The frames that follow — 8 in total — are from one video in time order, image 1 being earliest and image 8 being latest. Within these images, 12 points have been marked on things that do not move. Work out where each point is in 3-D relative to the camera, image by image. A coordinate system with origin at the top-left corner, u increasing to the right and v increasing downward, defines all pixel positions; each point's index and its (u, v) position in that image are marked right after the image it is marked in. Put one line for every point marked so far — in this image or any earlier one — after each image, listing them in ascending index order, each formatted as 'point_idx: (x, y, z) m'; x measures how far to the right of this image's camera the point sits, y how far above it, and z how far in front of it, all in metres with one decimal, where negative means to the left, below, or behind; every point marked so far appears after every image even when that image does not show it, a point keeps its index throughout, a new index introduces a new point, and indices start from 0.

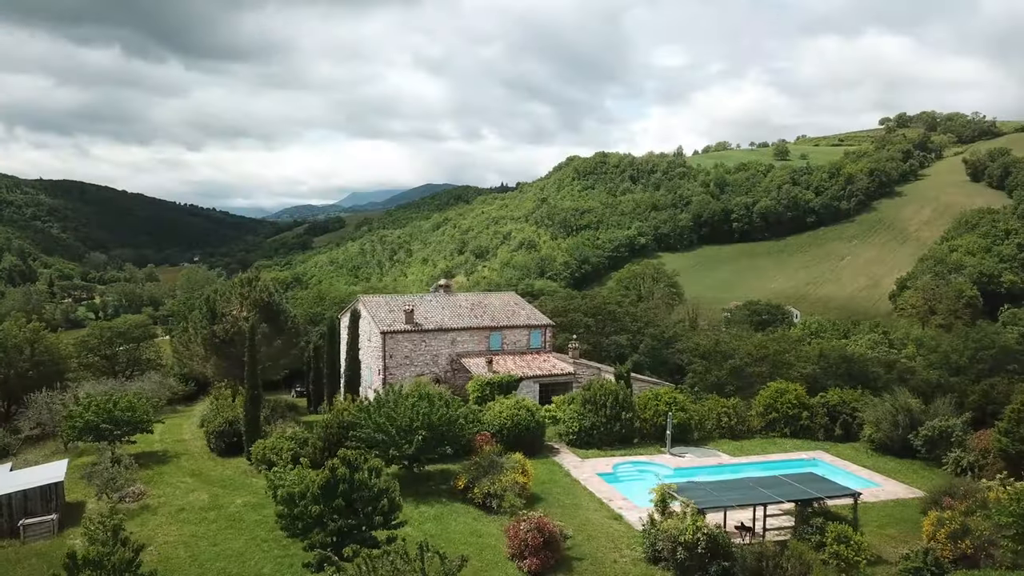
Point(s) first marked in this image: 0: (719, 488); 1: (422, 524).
0: (+3.2, -3.2, +12.5) m
1: (-1.5, -4.0, +13.5) m
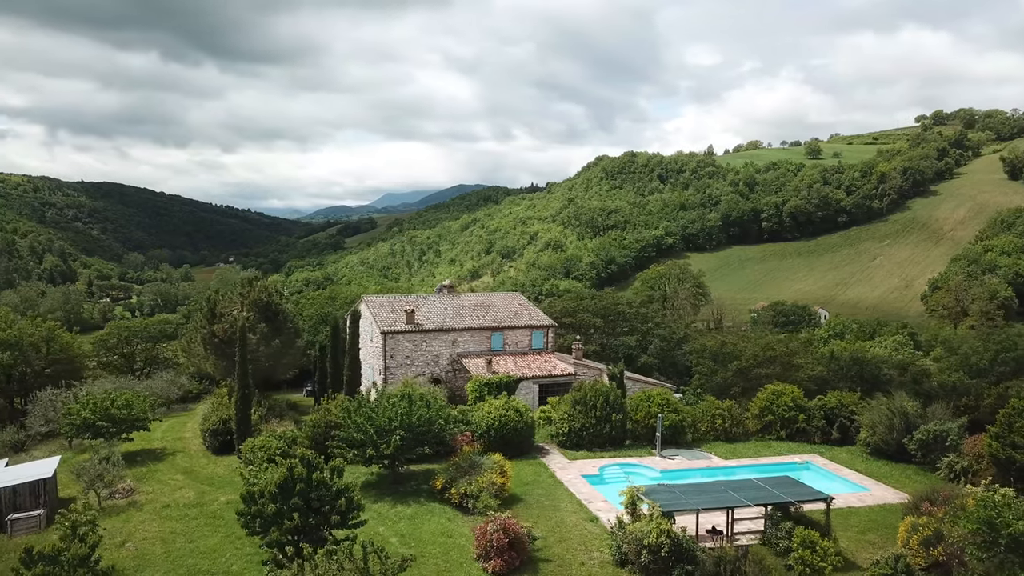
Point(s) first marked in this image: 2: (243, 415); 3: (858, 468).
0: (+2.7, -3.2, +12.4) m
1: (-2.0, -4.0, +13.5) m
2: (-6.3, -3.0, +18.5) m
3: (+7.8, -4.0, +17.7) m
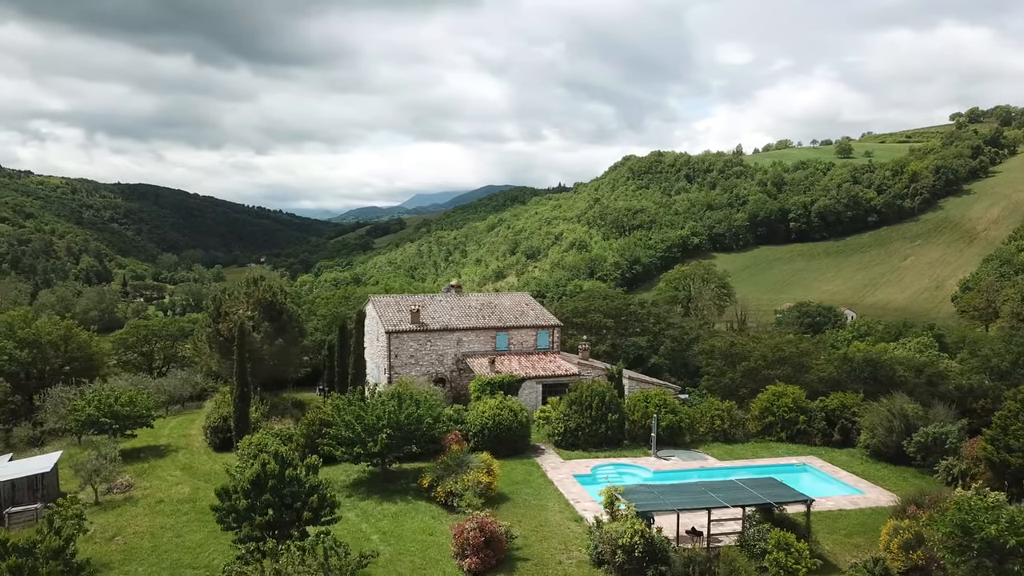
0: (+2.4, -3.2, +12.3) m
1: (-2.3, -4.0, +13.6) m
2: (-6.4, -2.9, +18.7) m
3: (+7.6, -4.0, +17.5) m
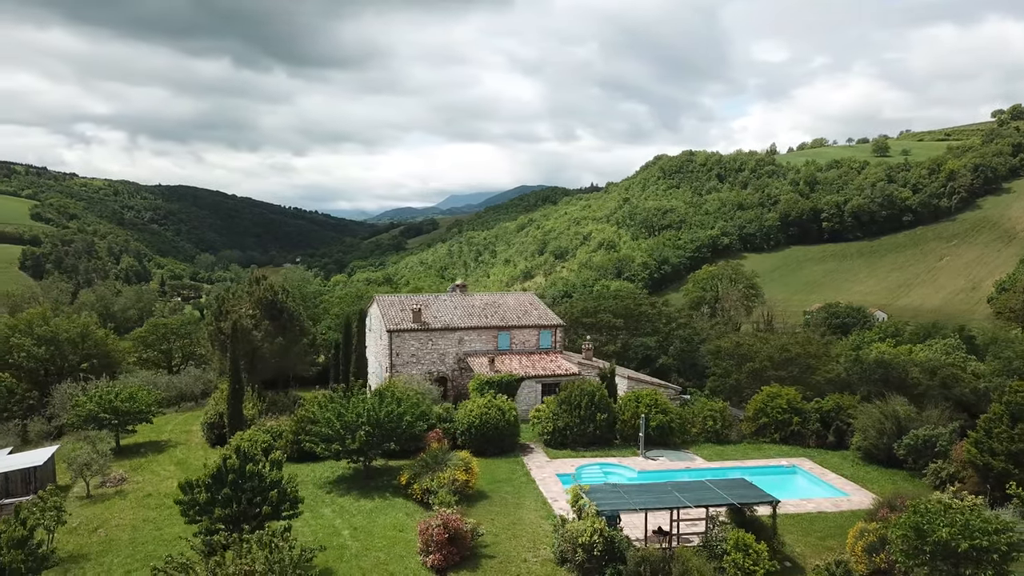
0: (+1.8, -3.2, +12.3) m
1: (-2.8, -4.0, +13.8) m
2: (-6.7, -2.9, +19.0) m
3: (+7.3, -4.0, +17.3) m
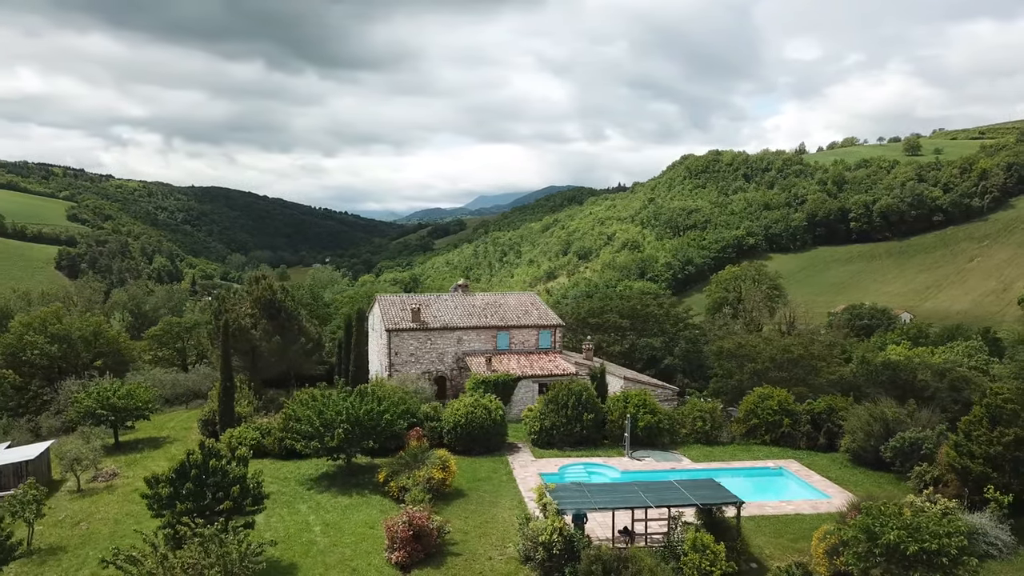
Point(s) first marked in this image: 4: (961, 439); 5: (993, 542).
0: (+1.3, -3.1, +12.3) m
1: (-3.3, -4.0, +14.0) m
2: (-7.0, -2.9, +19.3) m
3: (+6.9, -4.0, +17.1) m
4: (+7.9, -2.7, +14.0) m
5: (+7.5, -4.0, +12.4) m
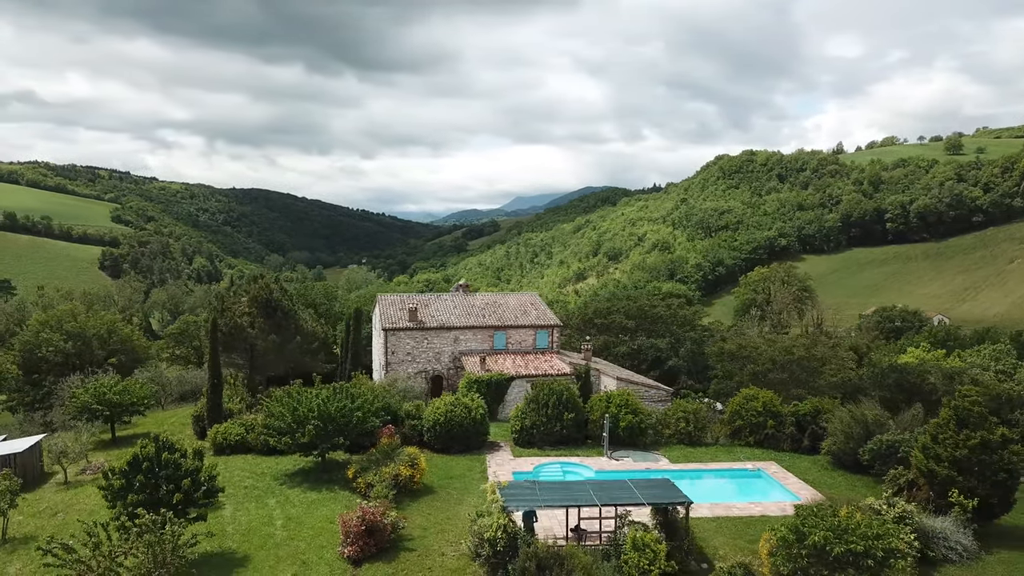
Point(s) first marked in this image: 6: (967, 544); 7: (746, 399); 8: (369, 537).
0: (+0.5, -3.1, +12.4) m
1: (-3.9, -3.9, +14.2) m
2: (-7.4, -2.9, +19.7) m
3: (+6.4, -4.0, +16.9) m
4: (+7.2, -2.7, +13.8) m
5: (+6.8, -4.0, +12.2) m
6: (+7.1, -4.0, +12.3) m
7: (+5.9, -2.8, +20.0) m
8: (-2.2, -3.9, +12.3) m
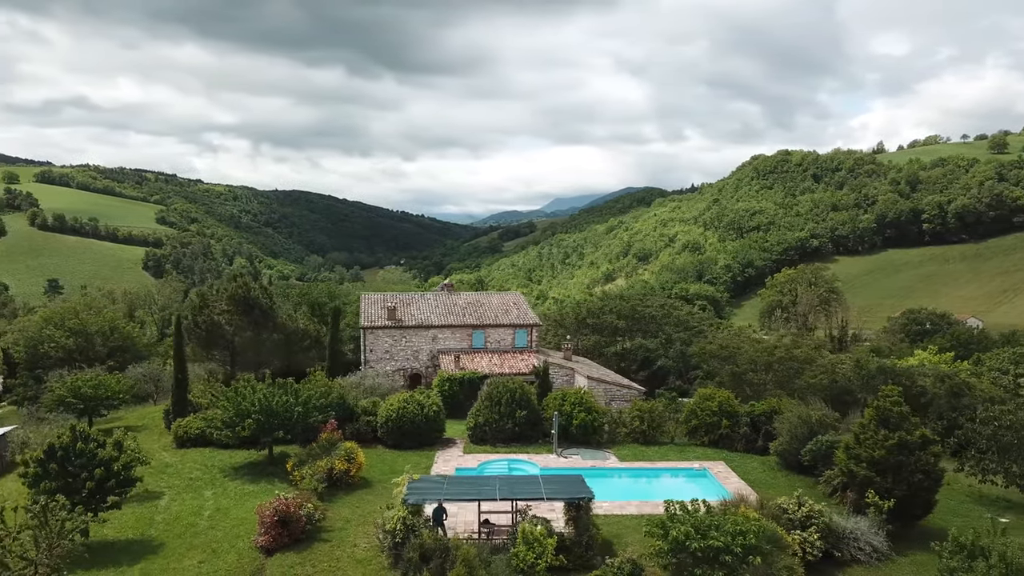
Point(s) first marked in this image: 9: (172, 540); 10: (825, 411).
0: (-0.9, -3.1, +12.5) m
1: (-5.3, -3.9, +14.6) m
2: (-8.5, -2.8, +20.3) m
3: (+5.1, -4.0, +16.8) m
4: (+5.9, -2.7, +13.7) m
5: (+5.3, -4.0, +12.1) m
6: (+5.6, -3.9, +12.2) m
7: (+4.8, -2.8, +19.9) m
8: (-3.6, -3.8, +12.6) m
9: (-5.3, -4.0, +12.5) m
10: (+6.8, -2.7, +17.2) m
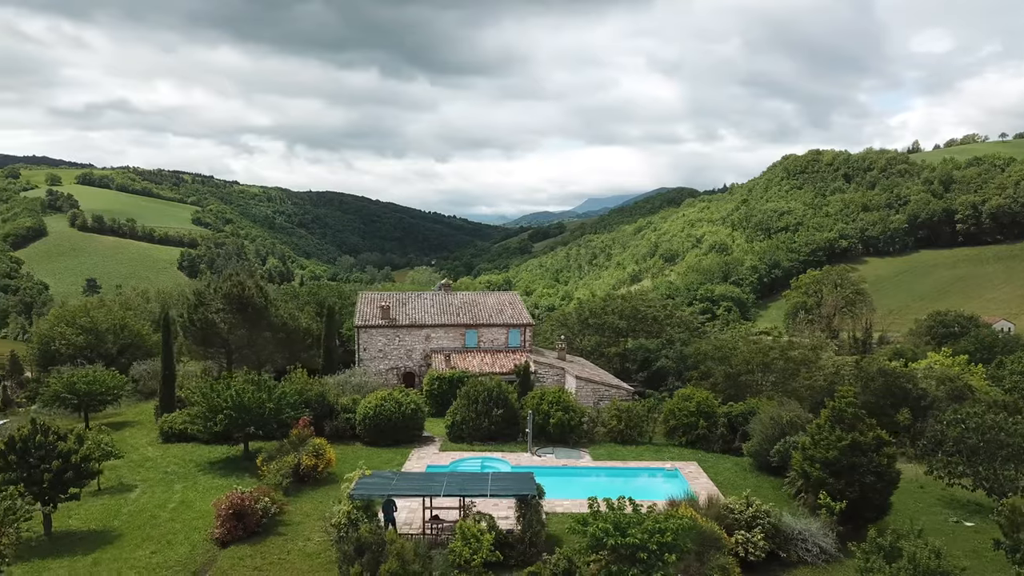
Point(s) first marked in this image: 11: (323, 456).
0: (-1.7, -3.1, +12.7) m
1: (-6.0, -3.9, +14.9) m
2: (-9.0, -2.8, +20.7) m
3: (+4.5, -4.0, +16.8) m
4: (+5.1, -2.7, +13.6) m
5: (+4.5, -3.9, +12.0) m
6: (+4.8, -3.9, +12.1) m
7: (+4.3, -2.8, +19.9) m
8: (-4.4, -3.8, +12.9) m
9: (-6.1, -4.0, +12.9) m
10: (+6.1, -2.7, +17.0) m
11: (-3.8, -3.4, +15.9) m
